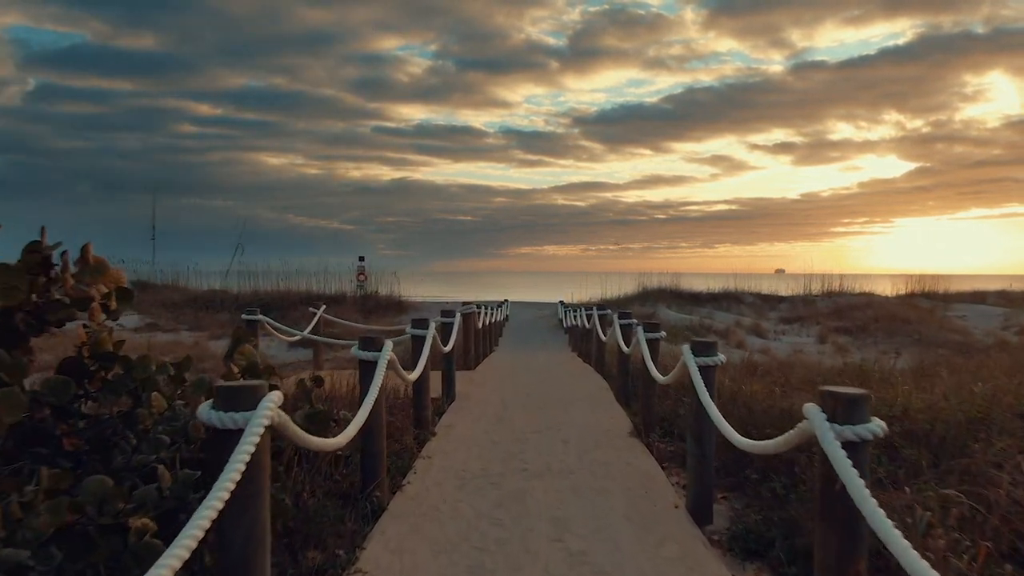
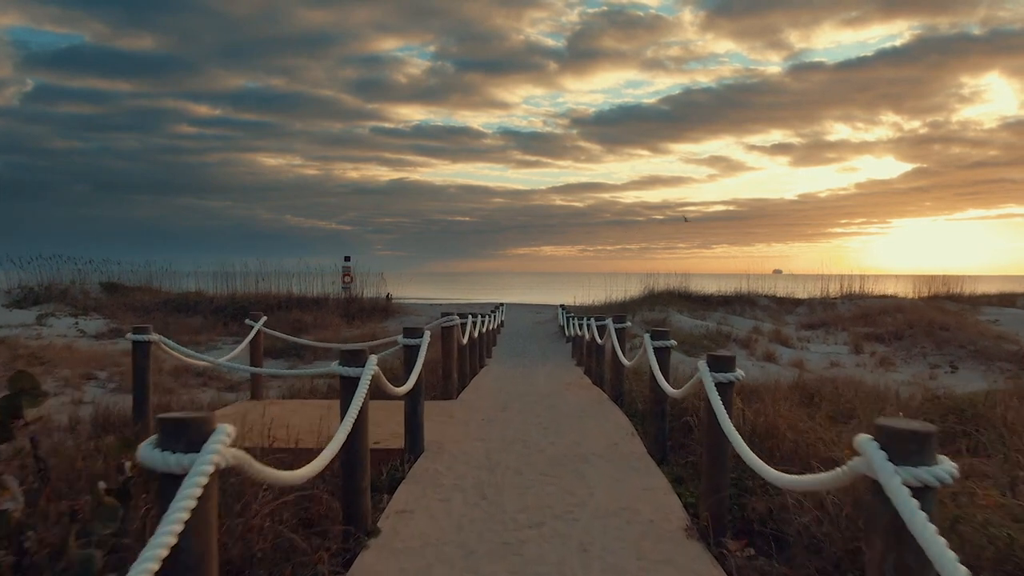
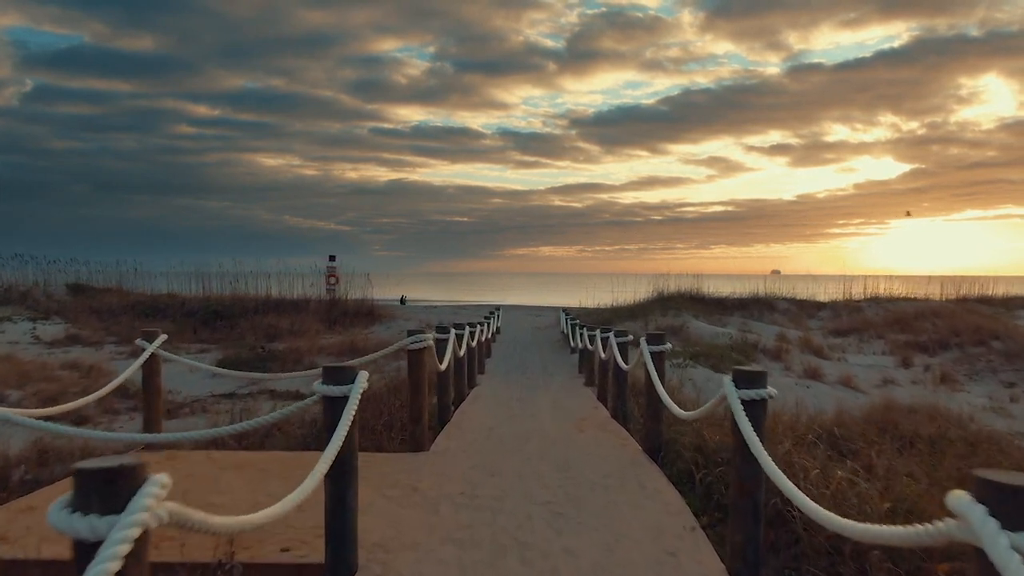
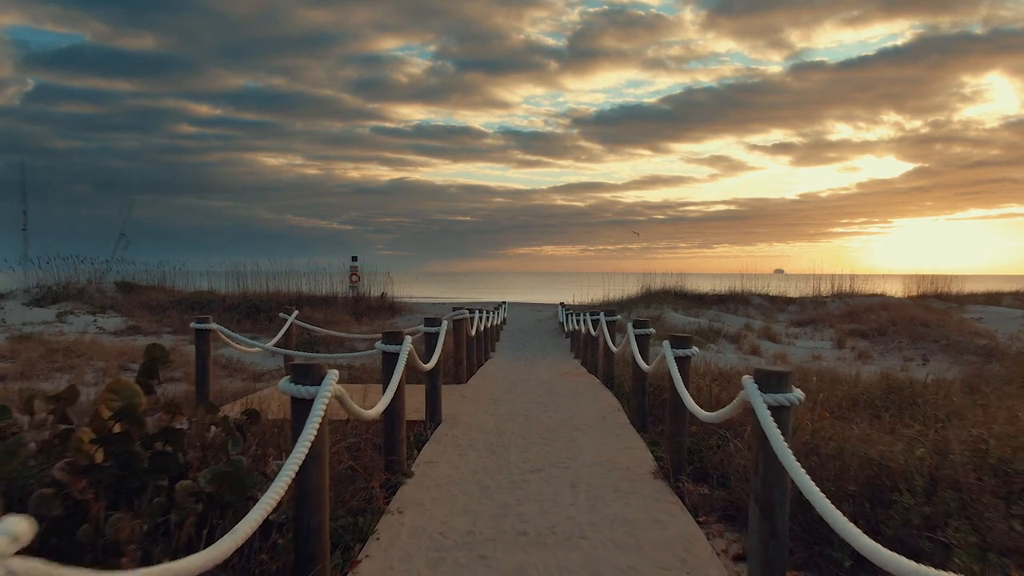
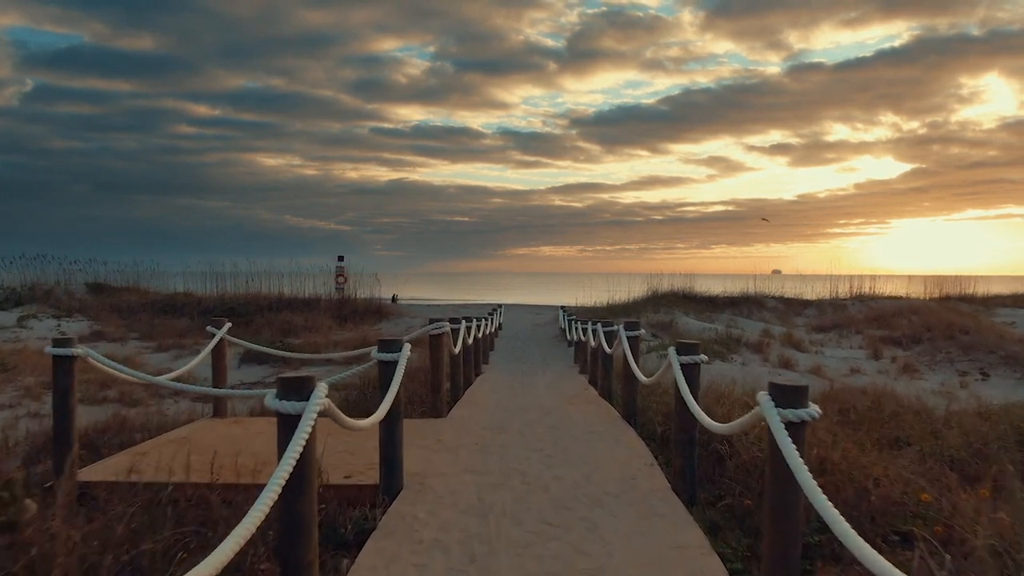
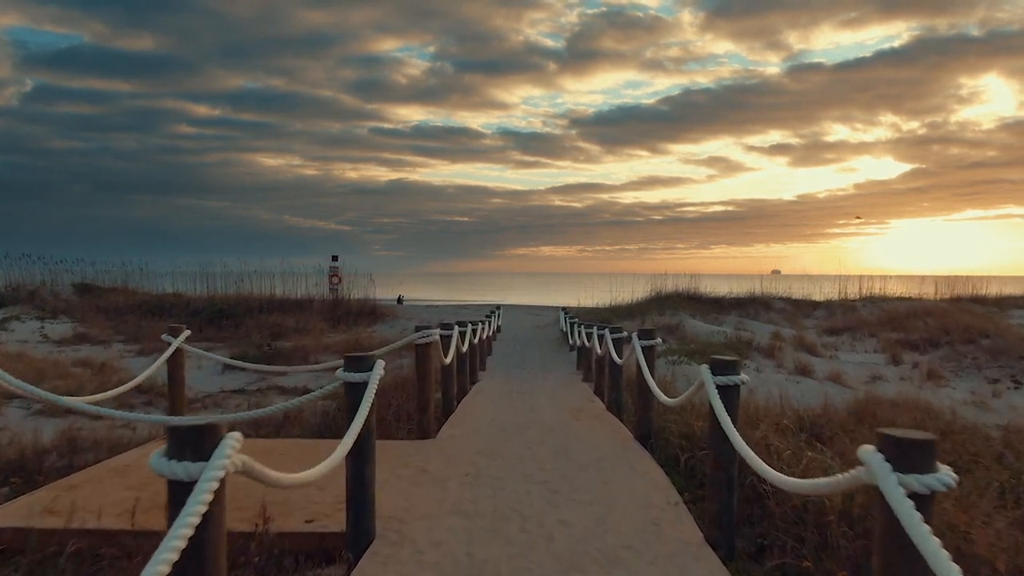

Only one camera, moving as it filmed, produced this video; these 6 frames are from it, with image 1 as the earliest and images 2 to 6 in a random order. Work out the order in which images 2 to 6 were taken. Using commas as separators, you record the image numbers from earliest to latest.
4, 2, 5, 6, 3
